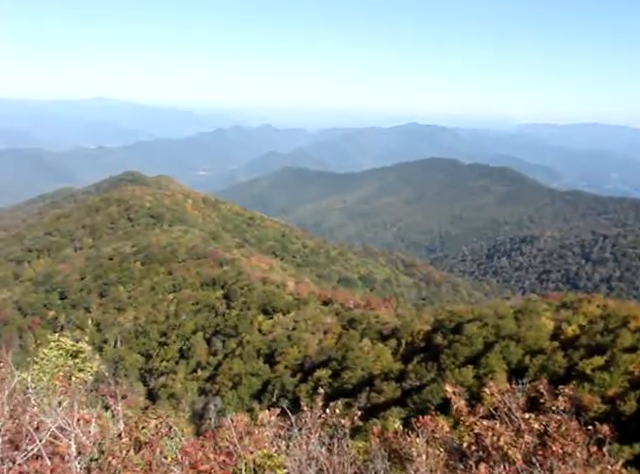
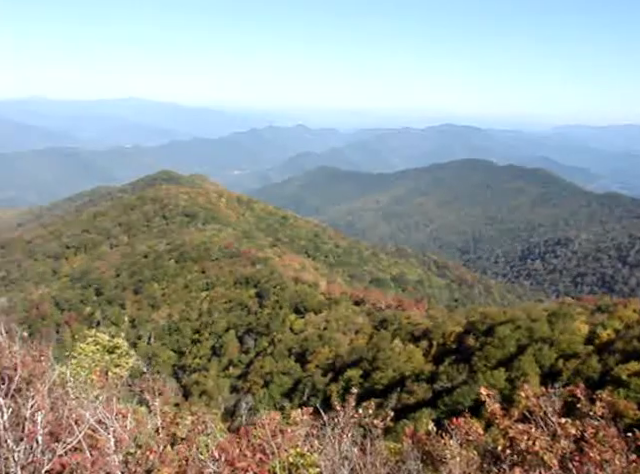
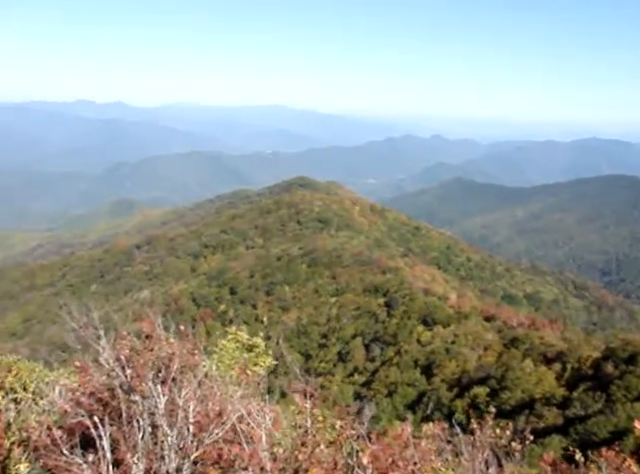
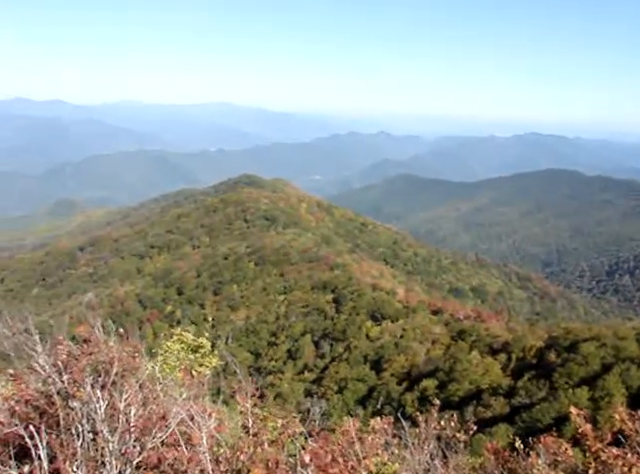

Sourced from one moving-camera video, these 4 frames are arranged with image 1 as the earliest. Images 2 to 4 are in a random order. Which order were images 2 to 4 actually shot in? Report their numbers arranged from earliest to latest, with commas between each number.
2, 4, 3
